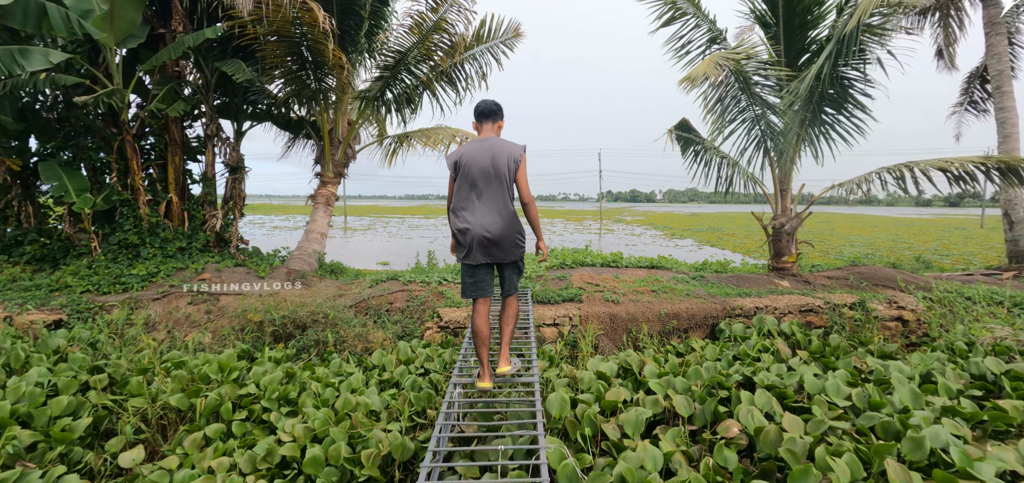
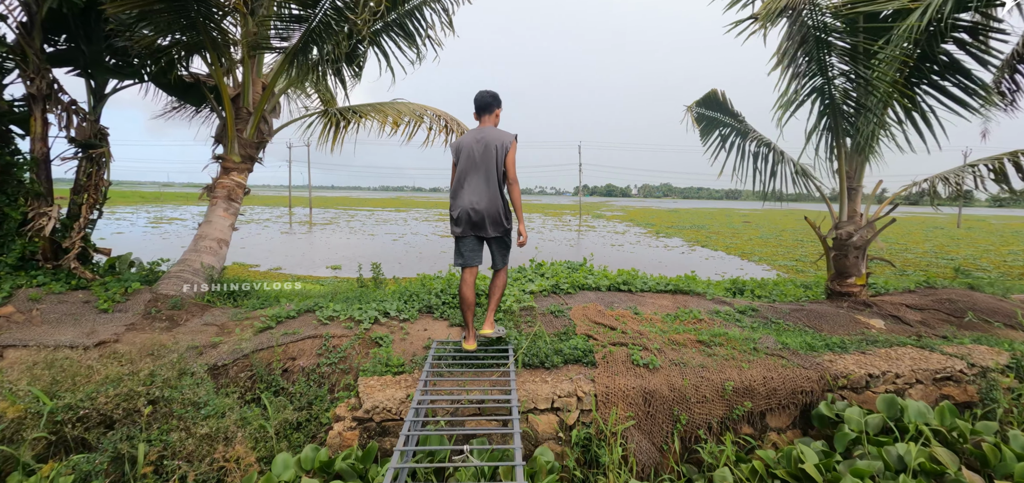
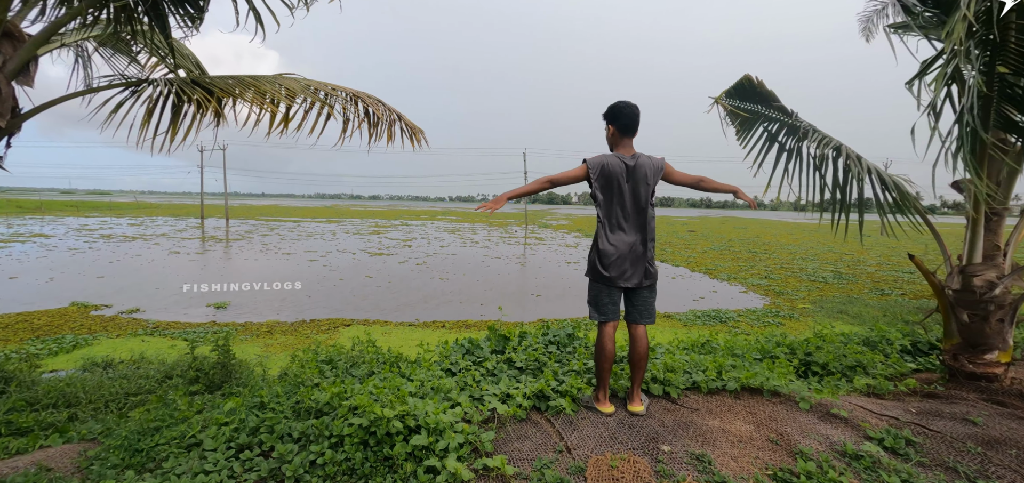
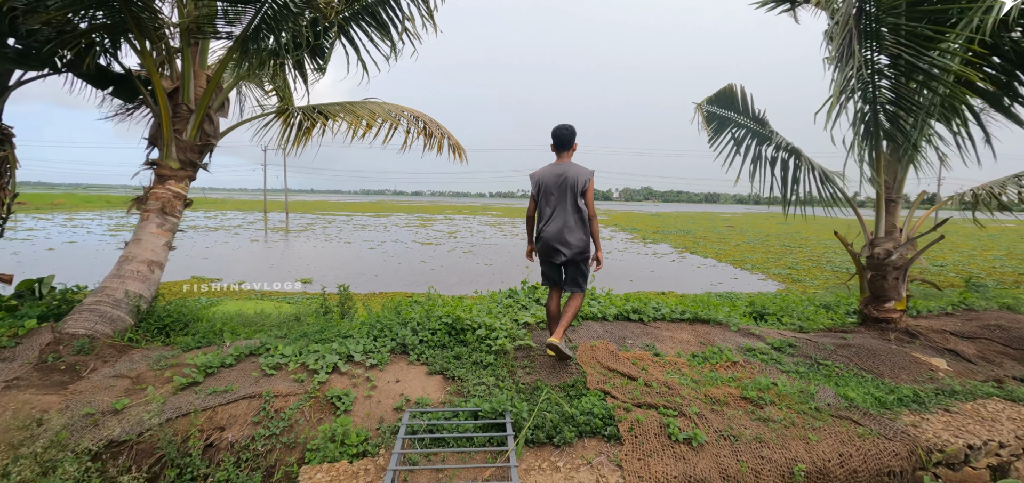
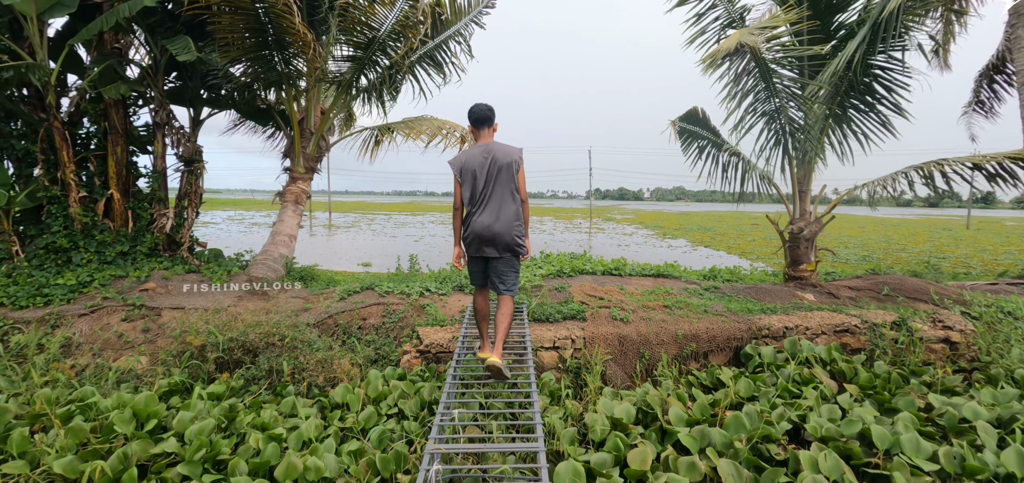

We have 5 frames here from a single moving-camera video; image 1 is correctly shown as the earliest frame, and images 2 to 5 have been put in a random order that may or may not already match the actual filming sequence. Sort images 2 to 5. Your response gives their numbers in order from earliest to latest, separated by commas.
5, 2, 4, 3
